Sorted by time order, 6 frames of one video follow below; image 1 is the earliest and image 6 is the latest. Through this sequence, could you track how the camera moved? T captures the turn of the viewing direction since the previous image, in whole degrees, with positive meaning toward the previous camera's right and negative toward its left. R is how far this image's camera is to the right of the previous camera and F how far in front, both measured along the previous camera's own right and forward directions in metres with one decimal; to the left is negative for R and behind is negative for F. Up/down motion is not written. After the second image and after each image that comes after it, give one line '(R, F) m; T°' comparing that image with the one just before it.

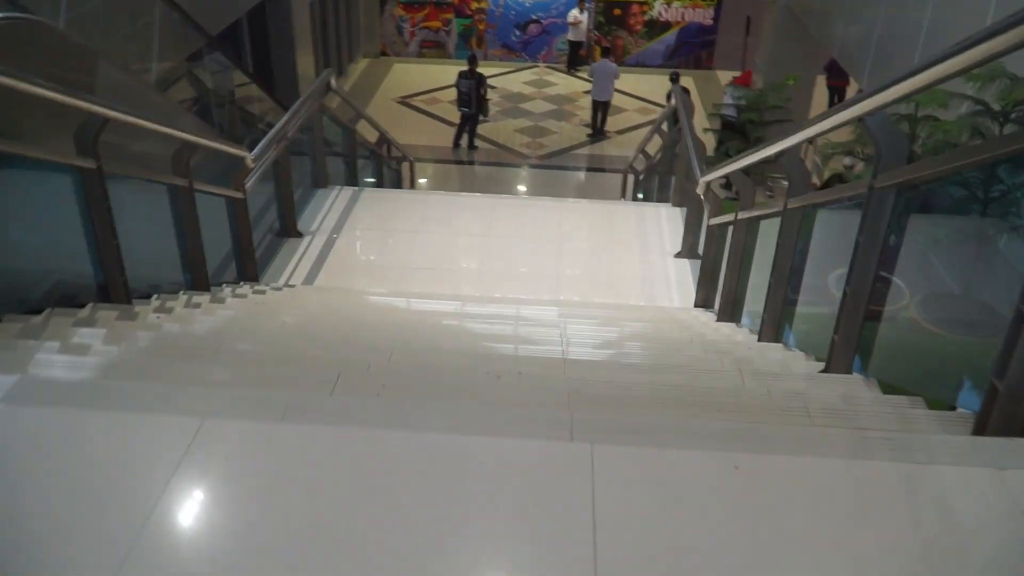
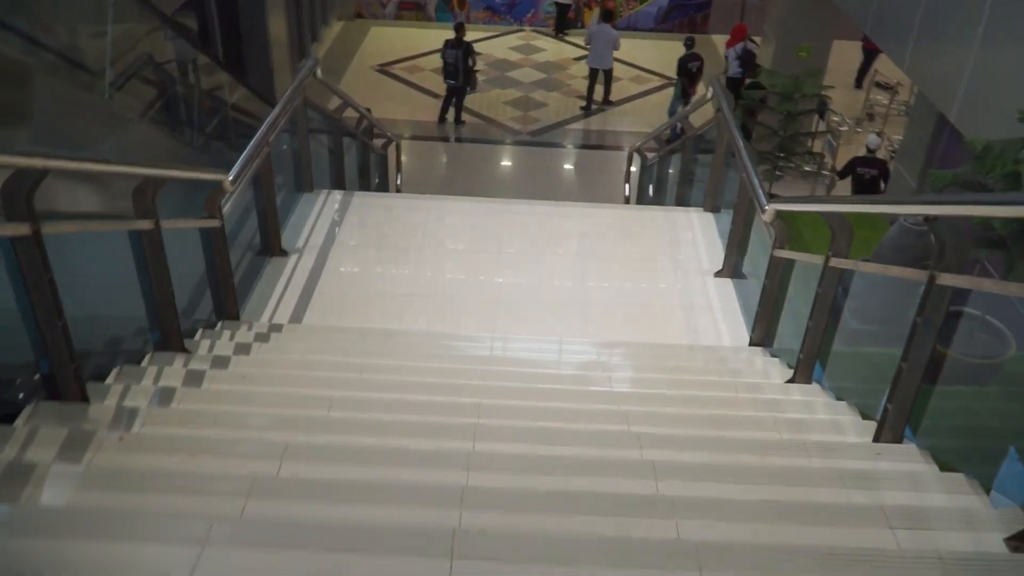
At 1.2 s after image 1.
(-0.2, +0.6) m; +2°
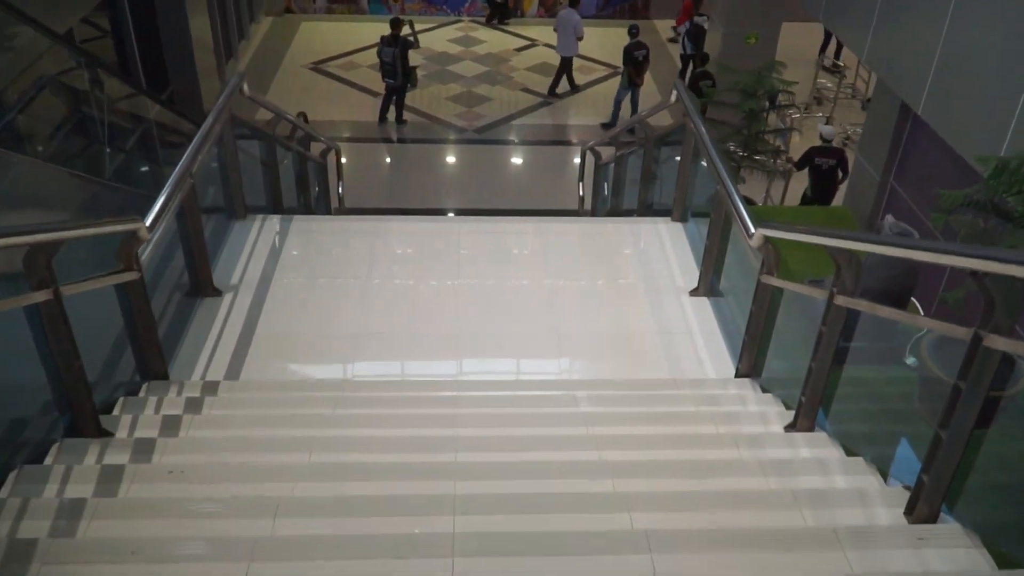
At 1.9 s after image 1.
(0.0, +0.4) m; +3°
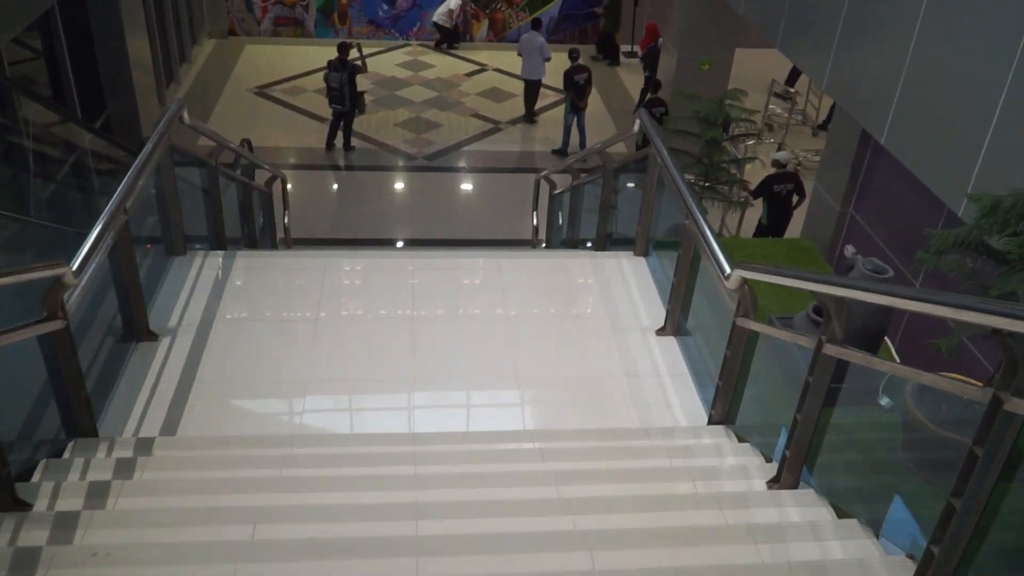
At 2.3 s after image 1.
(0.0, +0.2) m; +3°
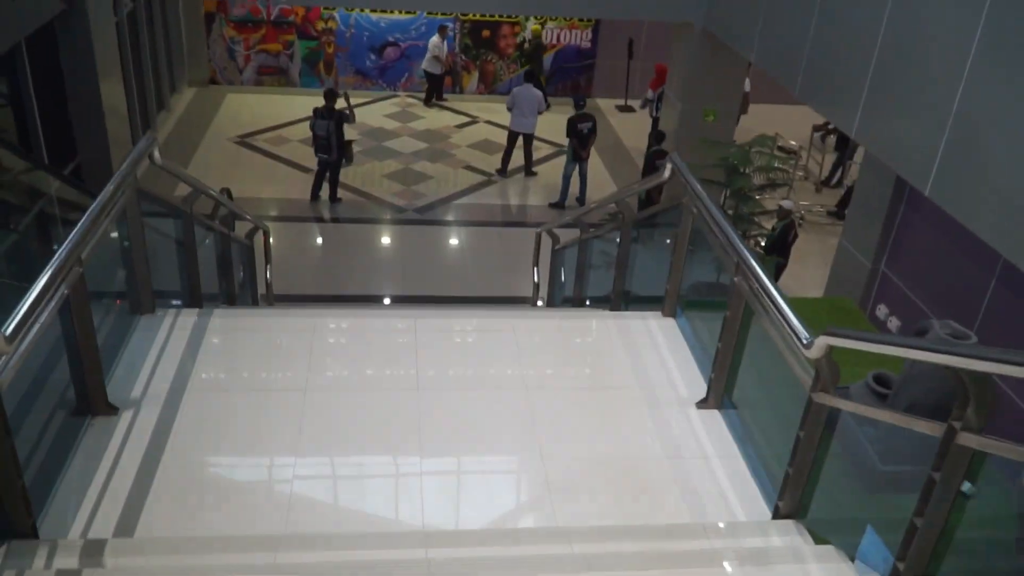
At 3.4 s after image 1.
(-0.1, +0.5) m; +1°
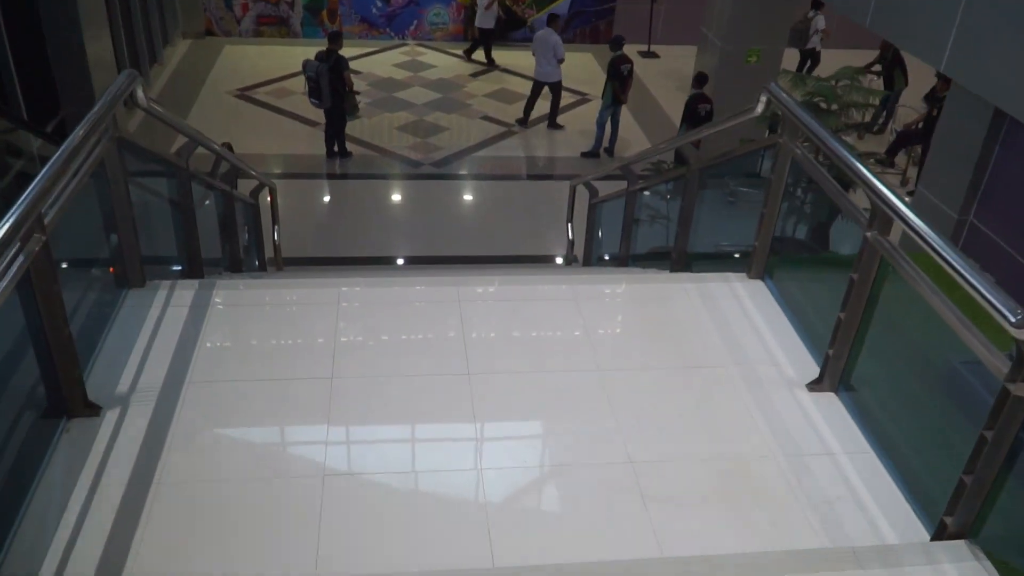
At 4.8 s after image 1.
(-0.2, +0.6) m; 0°
